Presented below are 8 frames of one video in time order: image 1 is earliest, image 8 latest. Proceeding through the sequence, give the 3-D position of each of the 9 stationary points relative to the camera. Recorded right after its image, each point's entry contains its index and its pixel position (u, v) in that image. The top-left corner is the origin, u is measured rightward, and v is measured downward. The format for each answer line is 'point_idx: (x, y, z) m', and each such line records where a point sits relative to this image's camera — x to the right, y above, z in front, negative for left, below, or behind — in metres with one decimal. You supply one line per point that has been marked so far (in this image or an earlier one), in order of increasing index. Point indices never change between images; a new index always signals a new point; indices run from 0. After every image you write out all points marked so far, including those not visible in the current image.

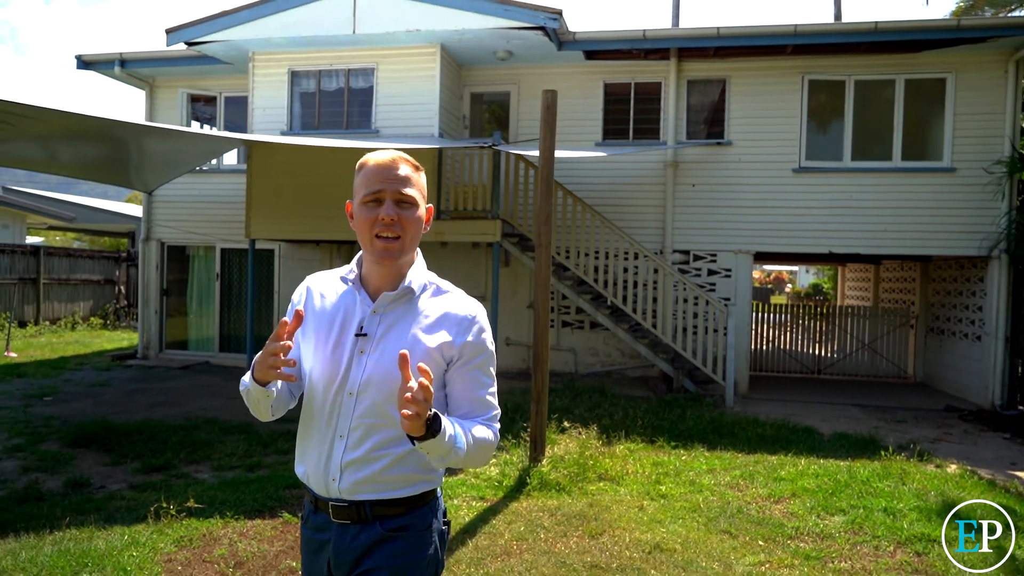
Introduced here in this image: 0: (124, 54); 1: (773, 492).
0: (-6.0, +3.6, +11.1) m
1: (+1.9, -1.5, +5.2) m
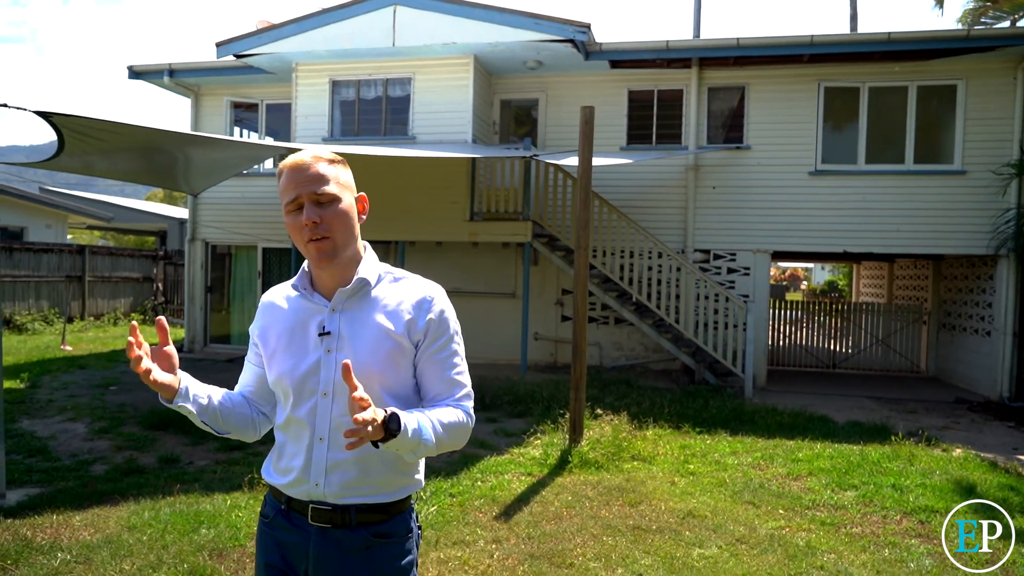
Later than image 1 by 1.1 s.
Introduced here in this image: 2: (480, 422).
0: (-5.6, +3.7, +11.7) m
1: (+2.2, -1.5, +5.7) m
2: (-0.3, -1.4, +7.3) m
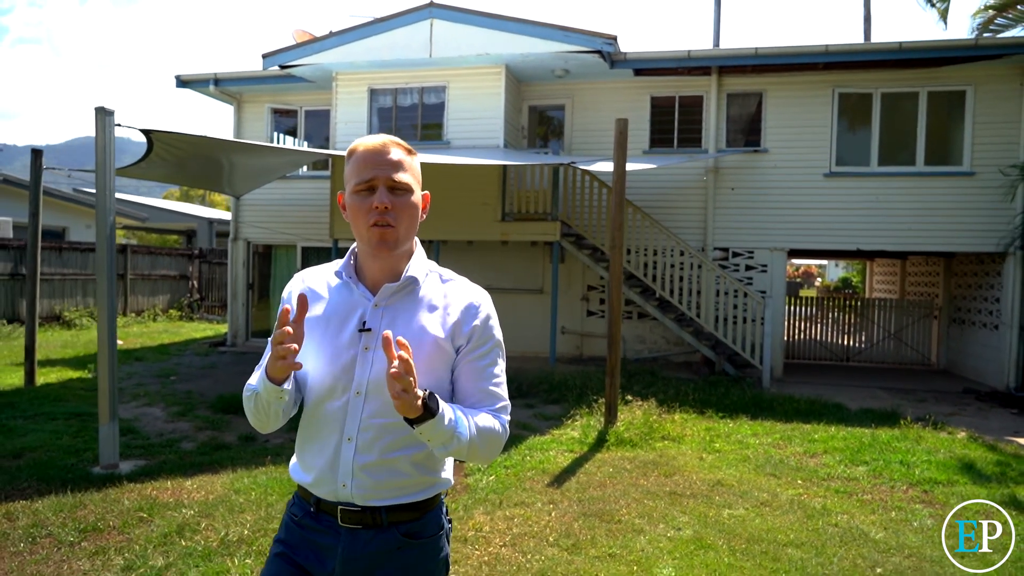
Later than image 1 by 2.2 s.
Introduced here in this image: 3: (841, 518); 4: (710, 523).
0: (-5.1, +3.7, +12.4) m
1: (+2.6, -1.4, +6.3) m
2: (+0.1, -1.3, +7.9) m
3: (+2.1, -1.5, +4.6) m
4: (+1.2, -1.4, +4.4) m
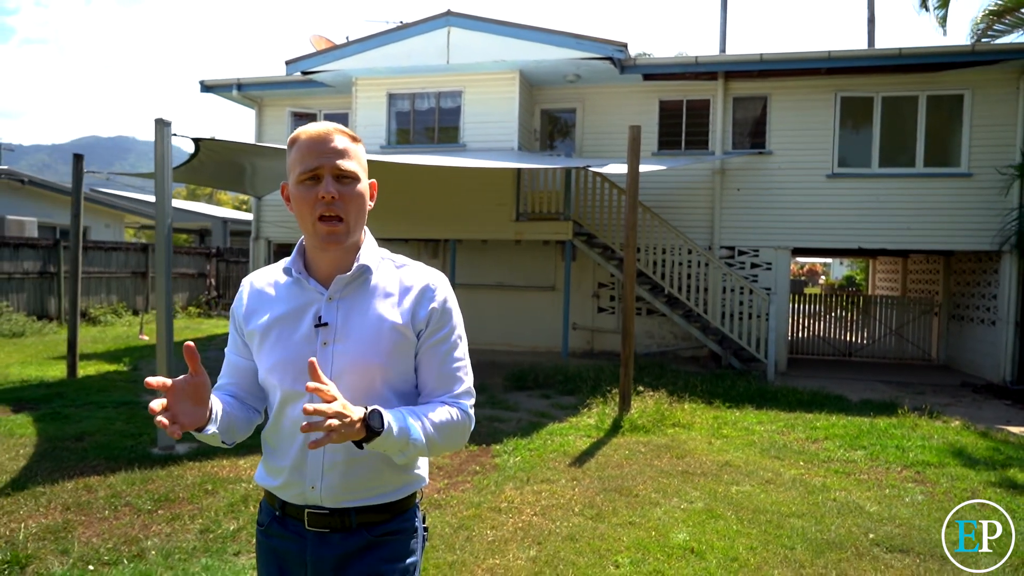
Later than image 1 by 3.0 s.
0: (-4.9, +3.8, +12.9) m
1: (+2.8, -1.4, +6.7) m
2: (+0.3, -1.3, +8.3) m
3: (+2.3, -1.4, +5.0) m
4: (+1.4, -1.4, +4.8) m
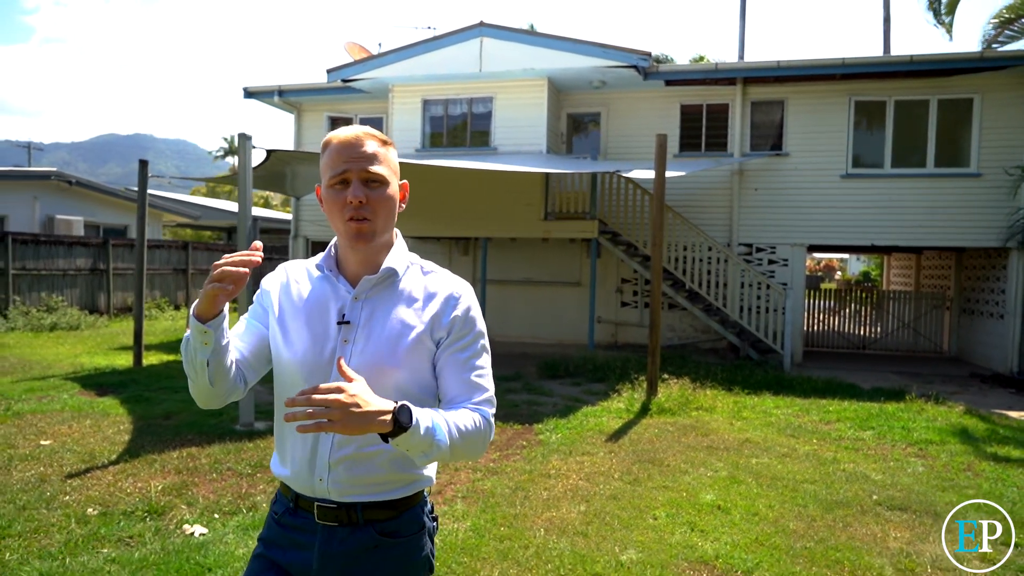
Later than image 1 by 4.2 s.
0: (-4.4, +3.8, +13.6) m
1: (+3.2, -1.3, +7.3) m
2: (+0.7, -1.2, +9.0) m
3: (+2.7, -1.4, +5.6) m
4: (+1.8, -1.4, +5.5) m
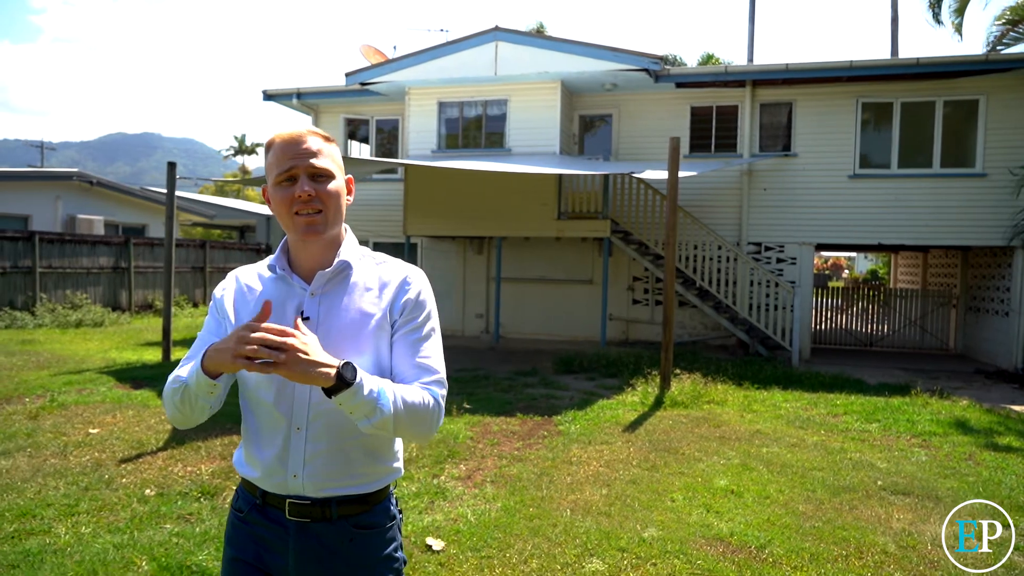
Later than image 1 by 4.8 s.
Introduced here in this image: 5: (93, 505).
0: (-4.1, +3.9, +13.9) m
1: (+3.4, -1.3, +7.6) m
2: (+0.9, -1.2, +9.3) m
3: (+2.8, -1.4, +5.9) m
4: (+1.9, -1.3, +5.8) m
5: (-2.5, -1.3, +4.3) m
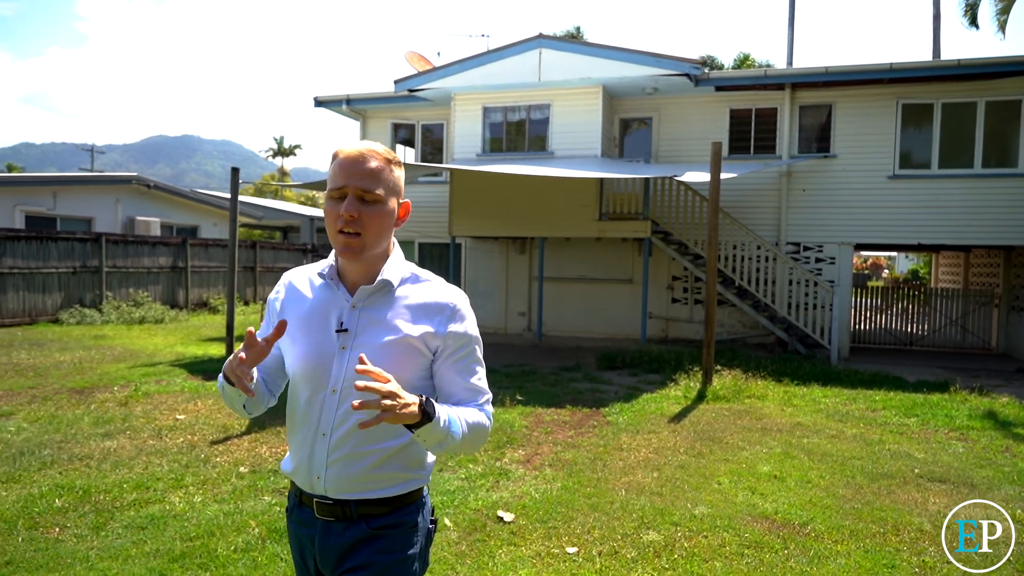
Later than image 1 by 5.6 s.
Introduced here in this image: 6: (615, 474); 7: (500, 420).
0: (-3.3, +3.9, +14.5) m
1: (+3.9, -1.3, +7.8) m
2: (+1.5, -1.2, +9.6) m
3: (+3.3, -1.4, +6.2) m
4: (+2.4, -1.3, +6.1) m
5: (-2.1, -1.3, +4.9) m
6: (+0.7, -1.3, +5.2) m
7: (-0.1, -1.2, +6.6) m
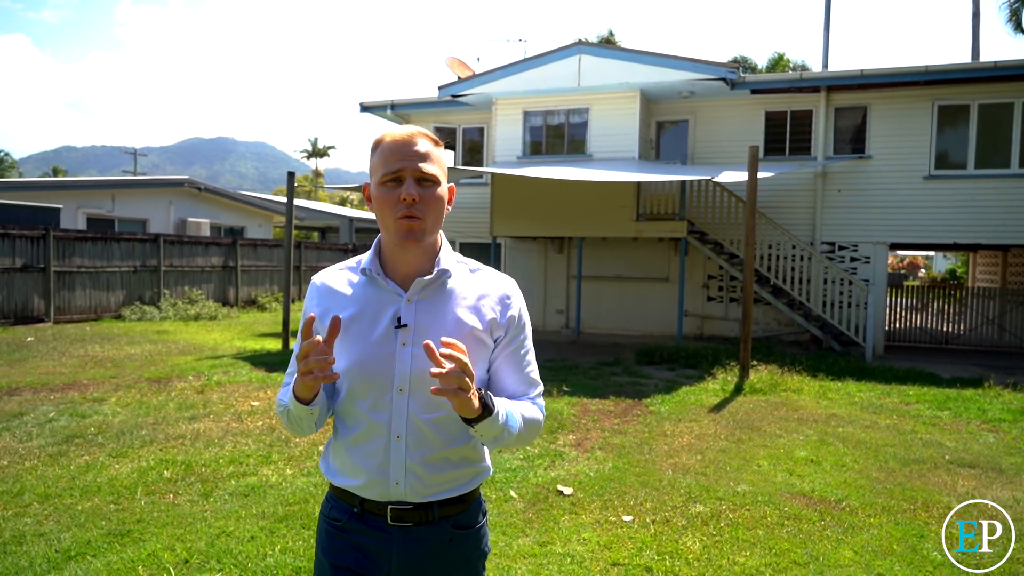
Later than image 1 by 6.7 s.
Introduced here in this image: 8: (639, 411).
0: (-2.5, +3.9, +15.1) m
1: (+4.5, -1.3, +8.1) m
2: (+2.1, -1.2, +10.0) m
3: (+3.8, -1.3, +6.5) m
4: (+2.9, -1.3, +6.4) m
5: (-1.7, -1.3, +5.4) m
6: (+1.2, -1.3, +5.6) m
7: (+0.4, -1.2, +7.1) m
8: (+1.3, -1.3, +7.3) m
